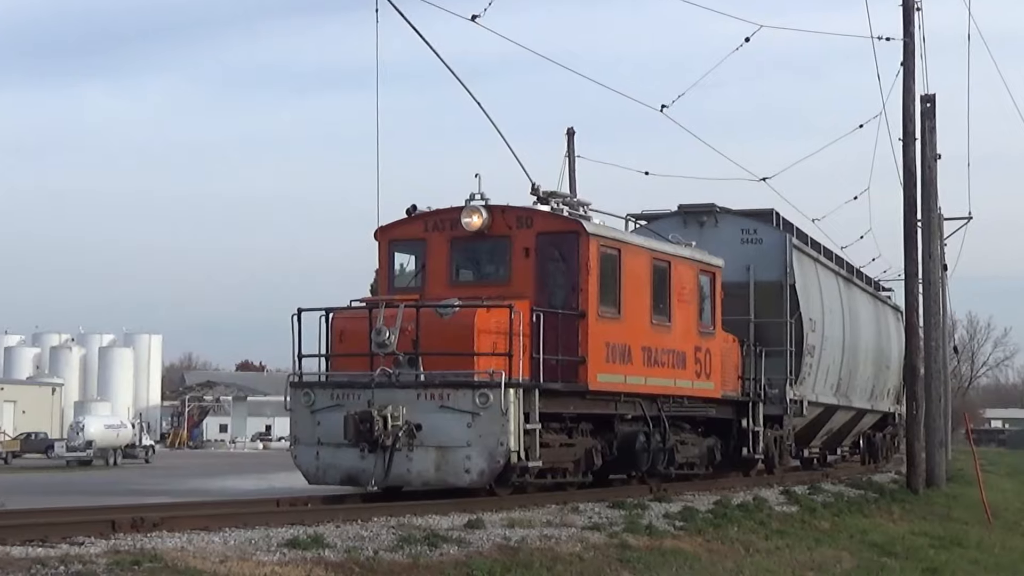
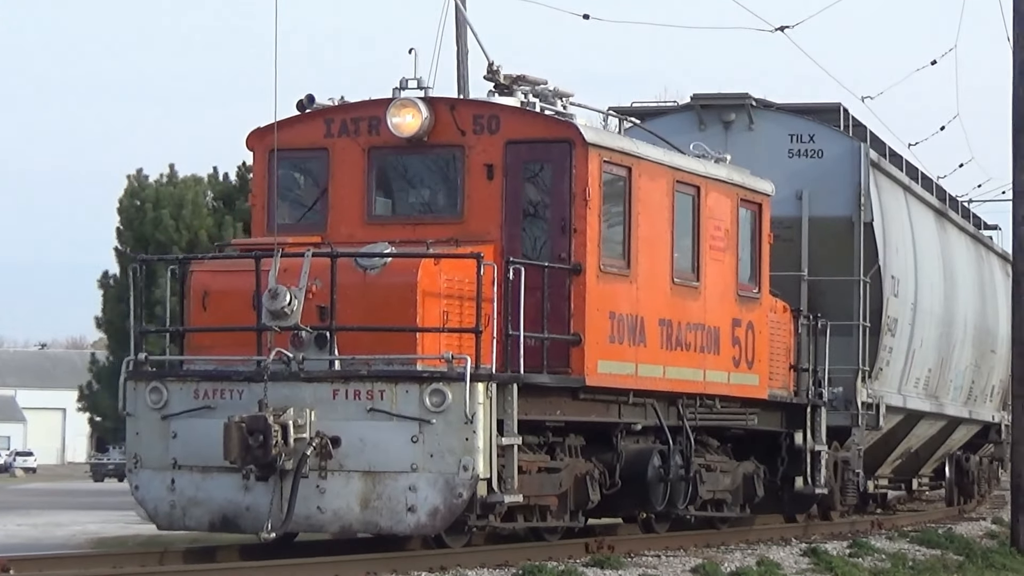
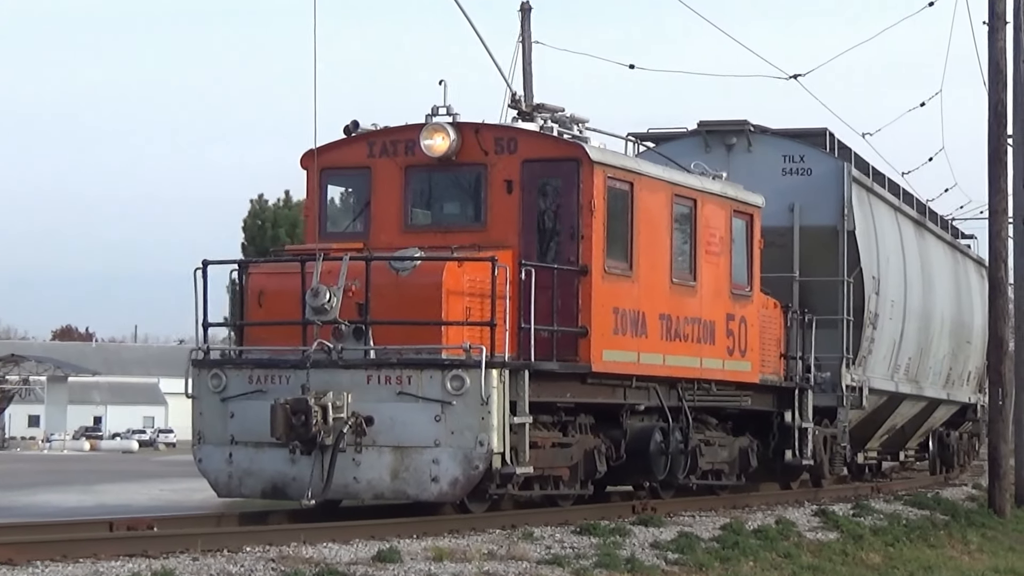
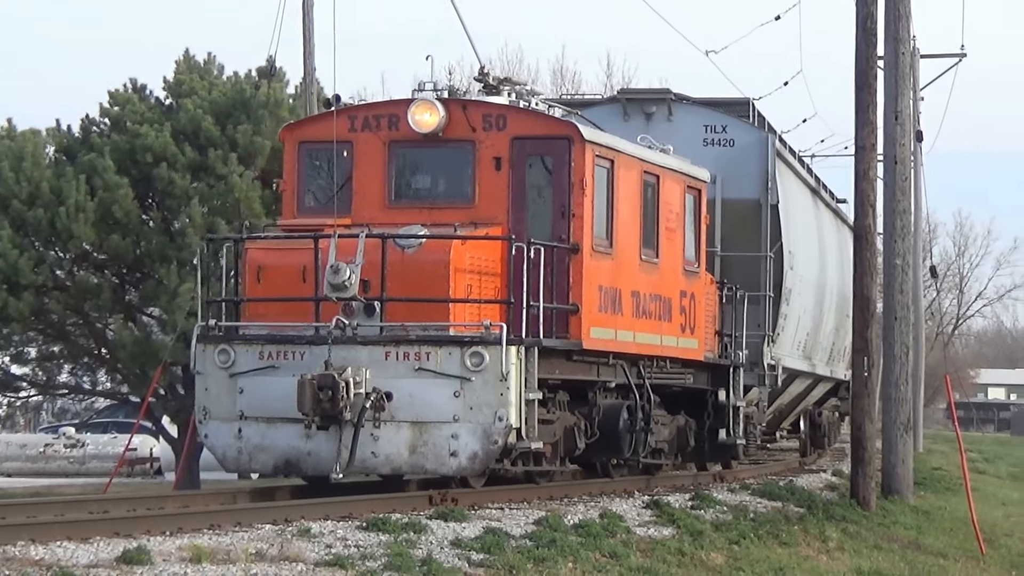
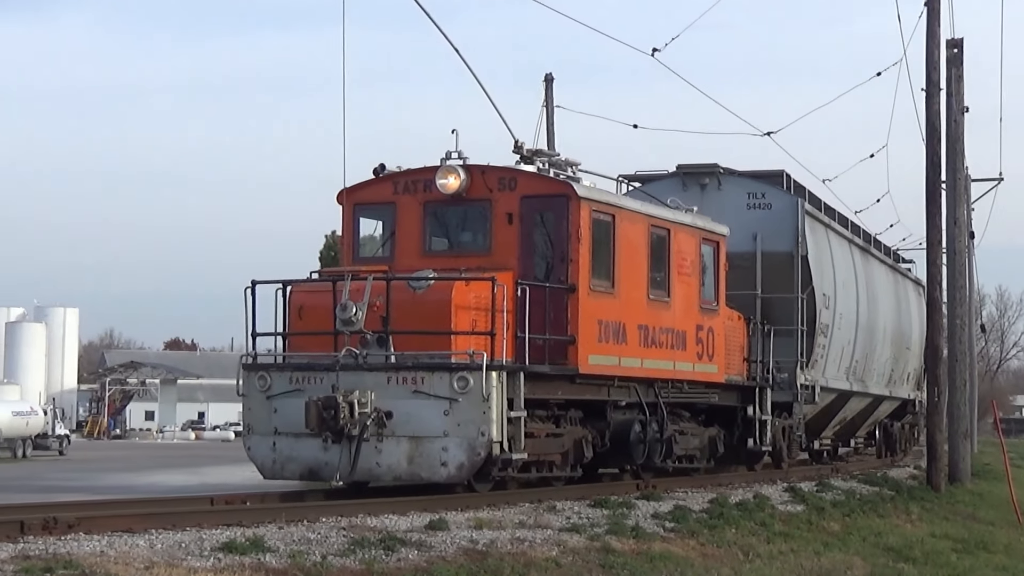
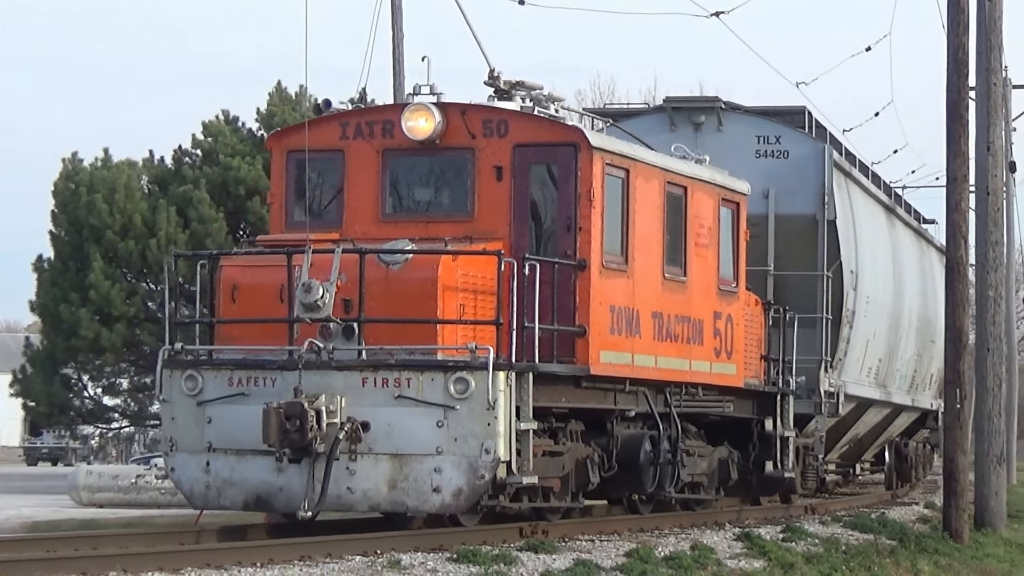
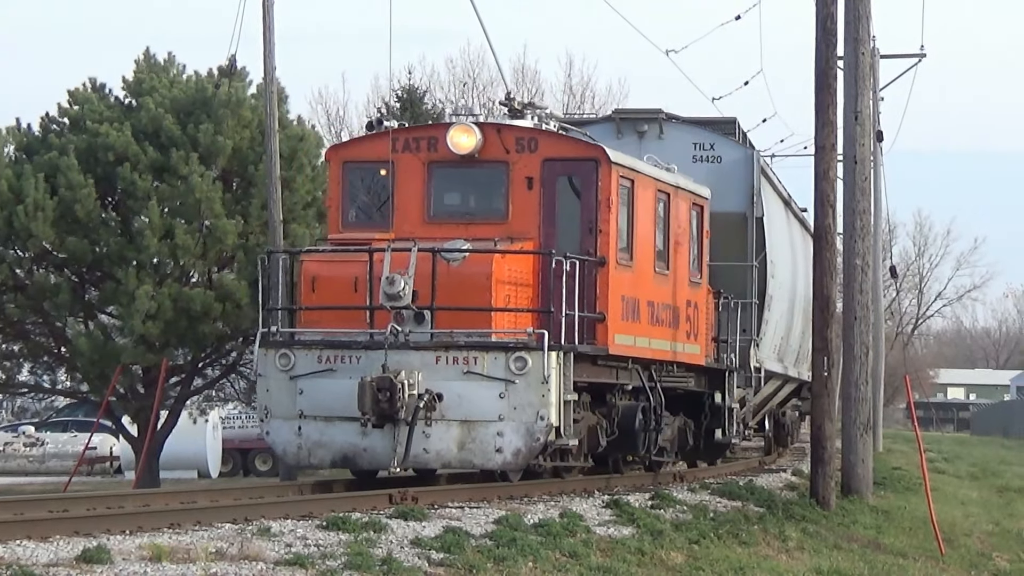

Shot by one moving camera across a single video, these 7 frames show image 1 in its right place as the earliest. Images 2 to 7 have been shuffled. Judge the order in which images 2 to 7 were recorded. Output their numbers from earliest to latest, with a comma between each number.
5, 3, 2, 6, 4, 7
